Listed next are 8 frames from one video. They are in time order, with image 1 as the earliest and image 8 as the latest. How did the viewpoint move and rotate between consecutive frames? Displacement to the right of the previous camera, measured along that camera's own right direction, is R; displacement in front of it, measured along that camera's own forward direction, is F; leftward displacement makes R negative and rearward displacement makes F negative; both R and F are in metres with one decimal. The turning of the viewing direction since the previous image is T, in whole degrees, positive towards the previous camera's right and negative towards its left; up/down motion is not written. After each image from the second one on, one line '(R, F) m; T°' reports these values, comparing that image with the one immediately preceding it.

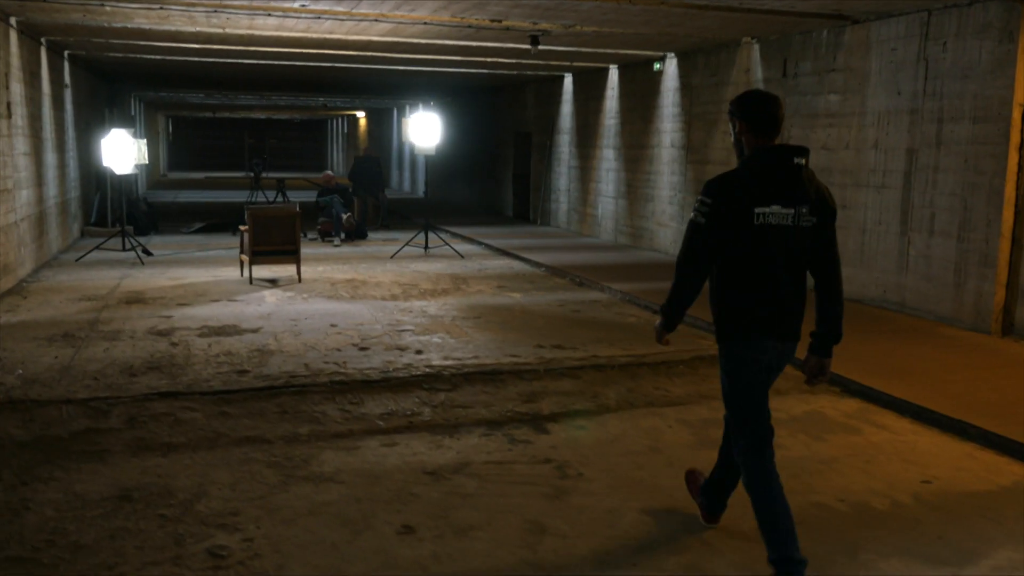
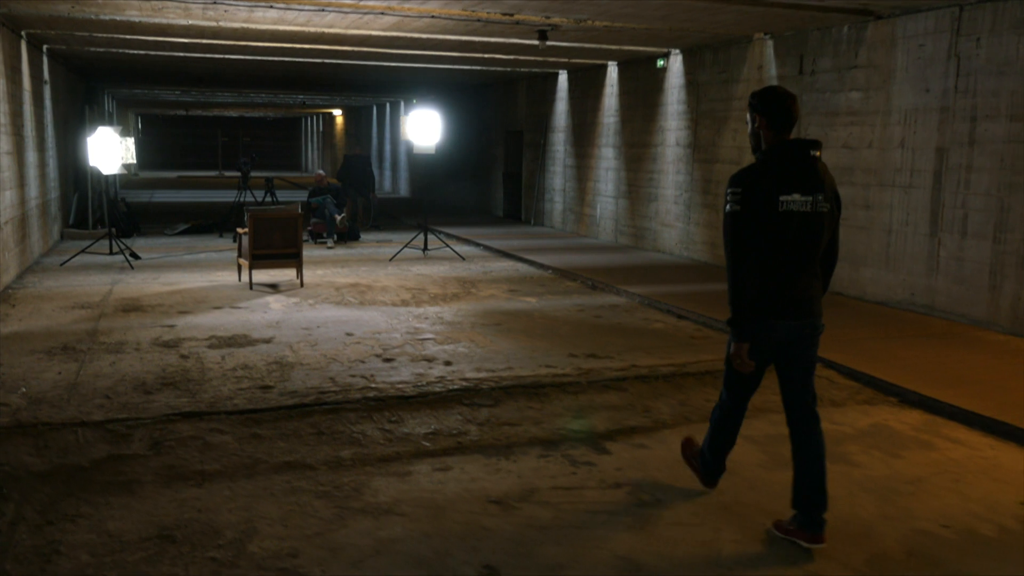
(-0.4, +0.3) m; +2°
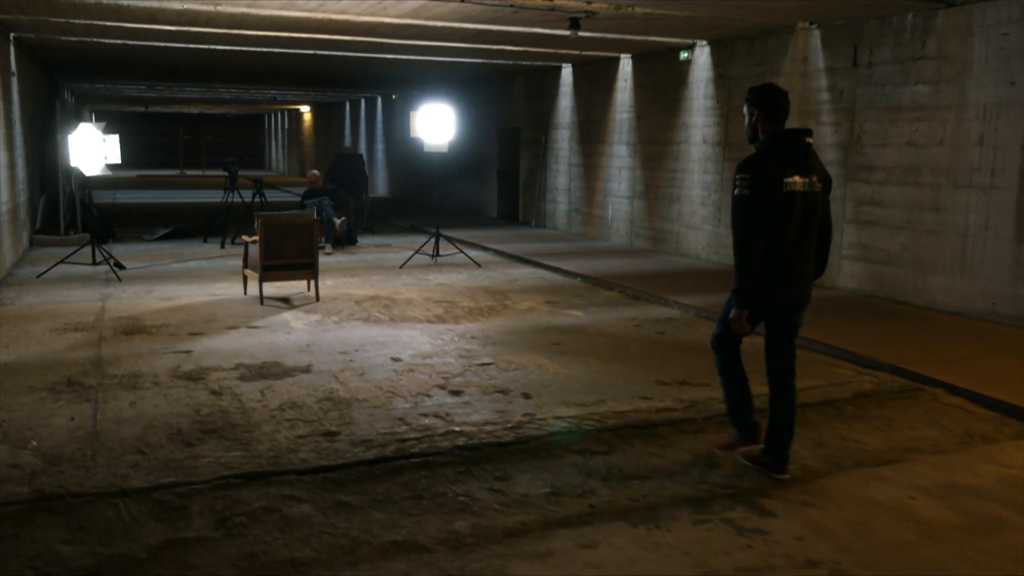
(-0.7, +0.7) m; +3°
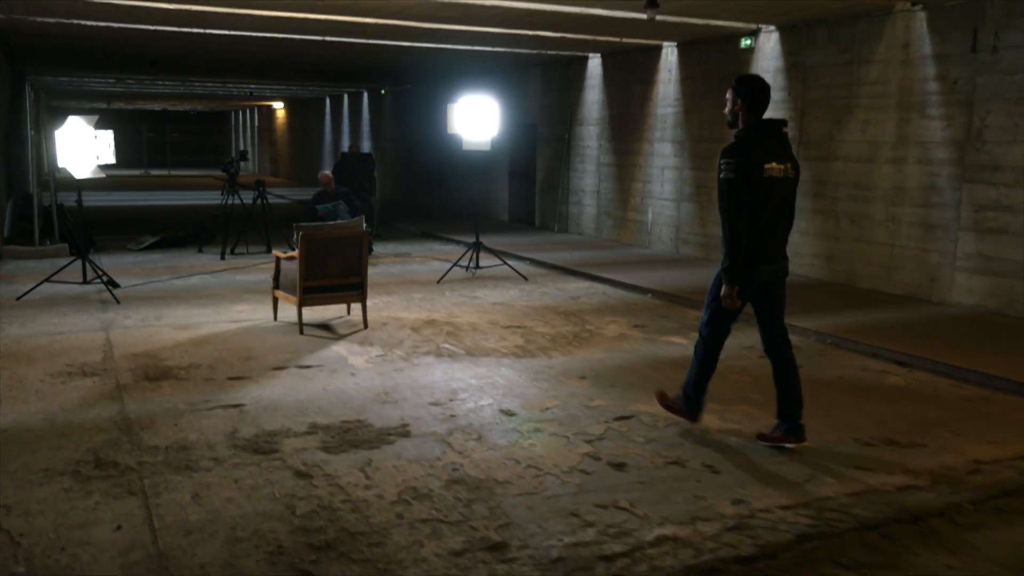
(-0.9, +1.2) m; +3°
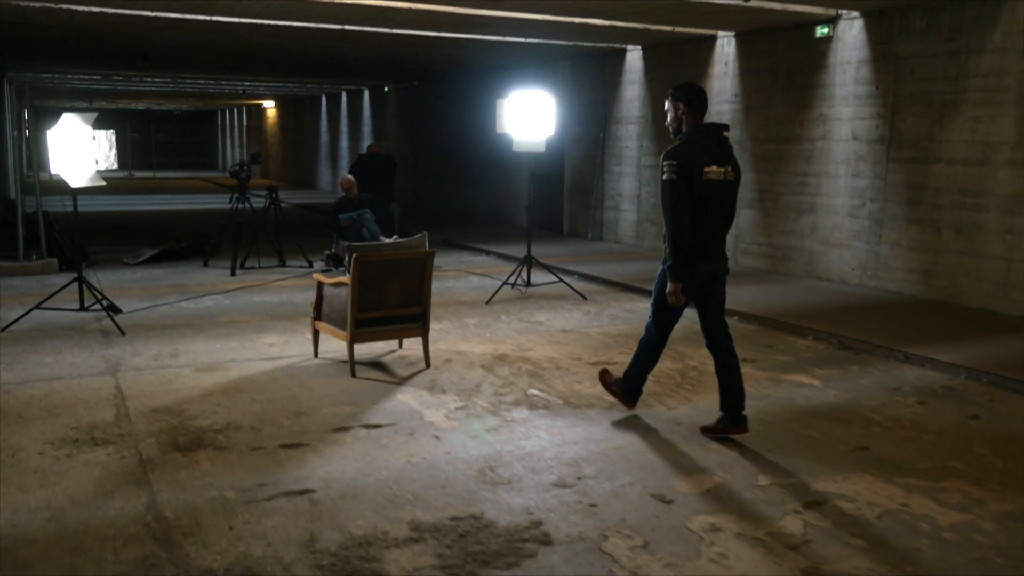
(-0.7, +1.0) m; +1°
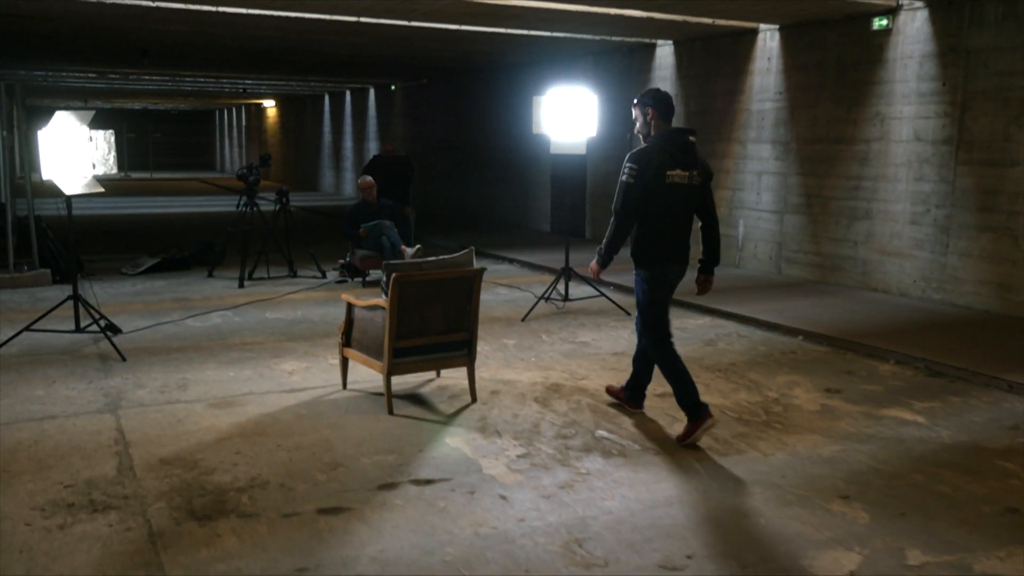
(-0.3, +0.6) m; 0°
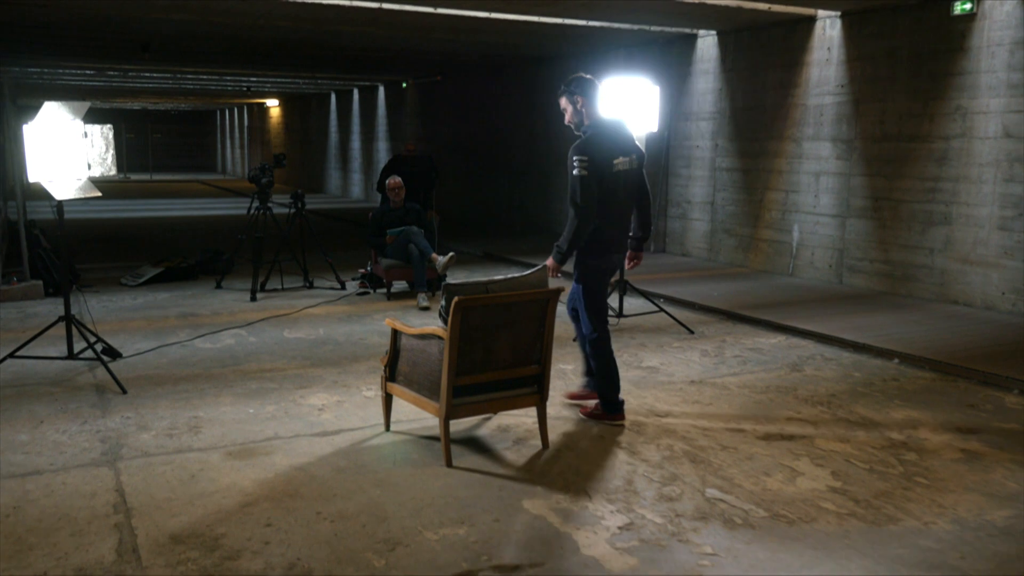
(-0.3, +0.8) m; 0°
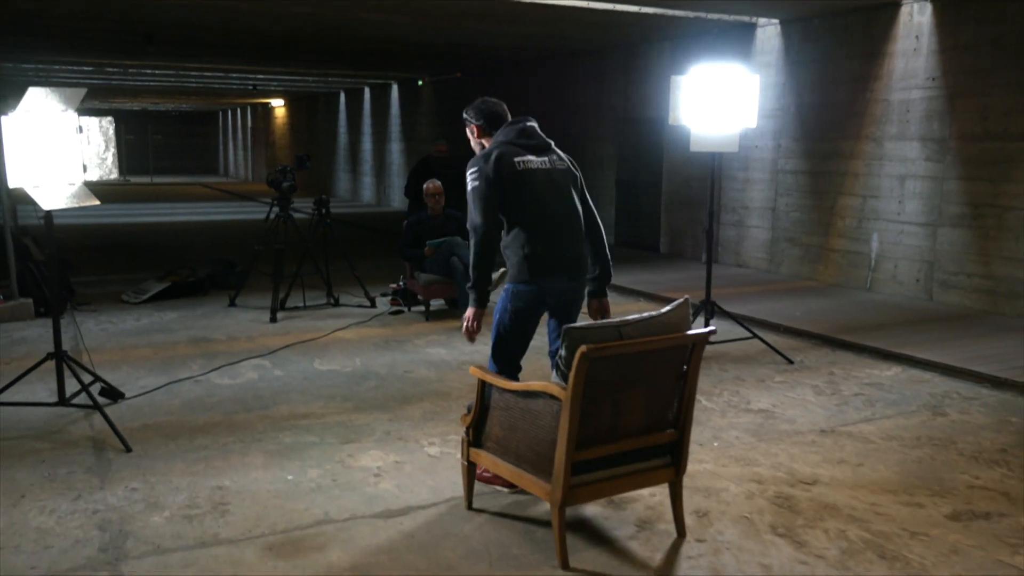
(-0.4, +0.9) m; 0°
